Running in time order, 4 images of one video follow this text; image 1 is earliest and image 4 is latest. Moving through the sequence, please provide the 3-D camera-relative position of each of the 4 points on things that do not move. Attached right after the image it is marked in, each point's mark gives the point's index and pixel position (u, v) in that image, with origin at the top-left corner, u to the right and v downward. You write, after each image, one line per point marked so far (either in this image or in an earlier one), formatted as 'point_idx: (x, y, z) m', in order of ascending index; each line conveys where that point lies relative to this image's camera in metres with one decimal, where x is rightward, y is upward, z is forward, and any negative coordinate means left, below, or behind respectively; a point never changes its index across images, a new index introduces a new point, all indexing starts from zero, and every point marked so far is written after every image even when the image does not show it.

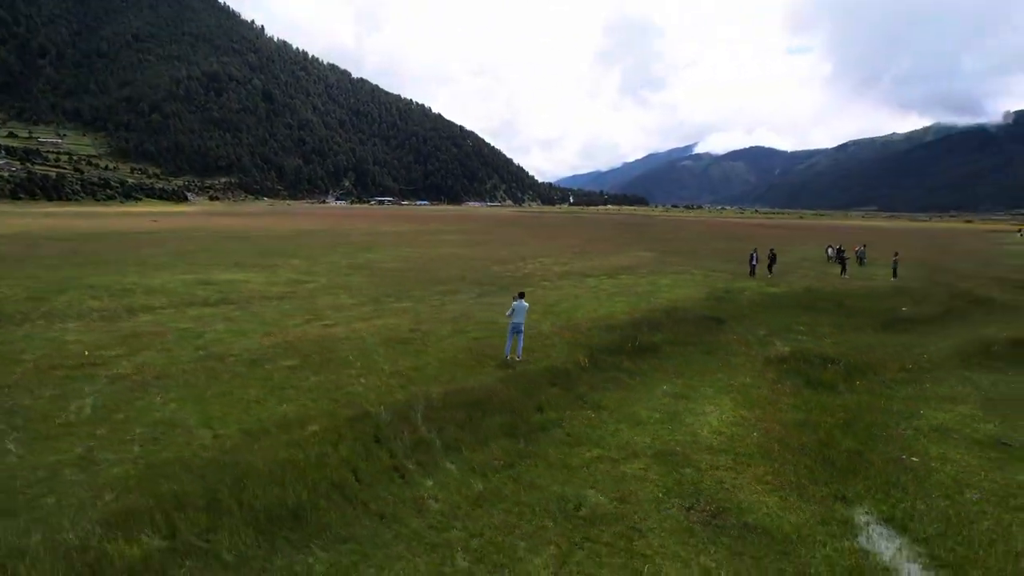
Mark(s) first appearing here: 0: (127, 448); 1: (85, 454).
0: (-7.7, -3.3, +13.5) m
1: (-8.3, -3.3, +13.2) m
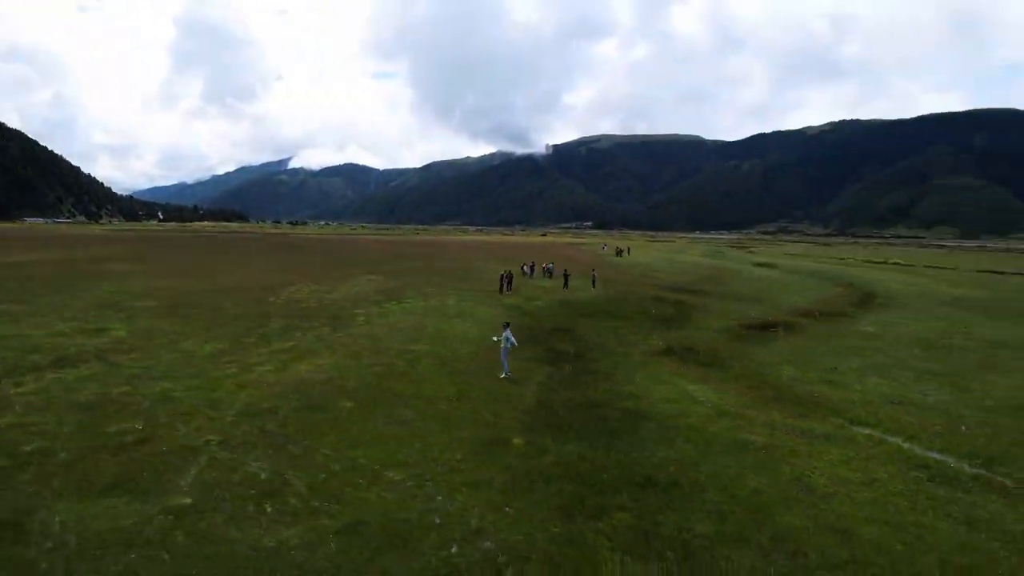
0: (-2.1, -4.6, +15.9) m
1: (-2.4, -4.7, +15.3) m
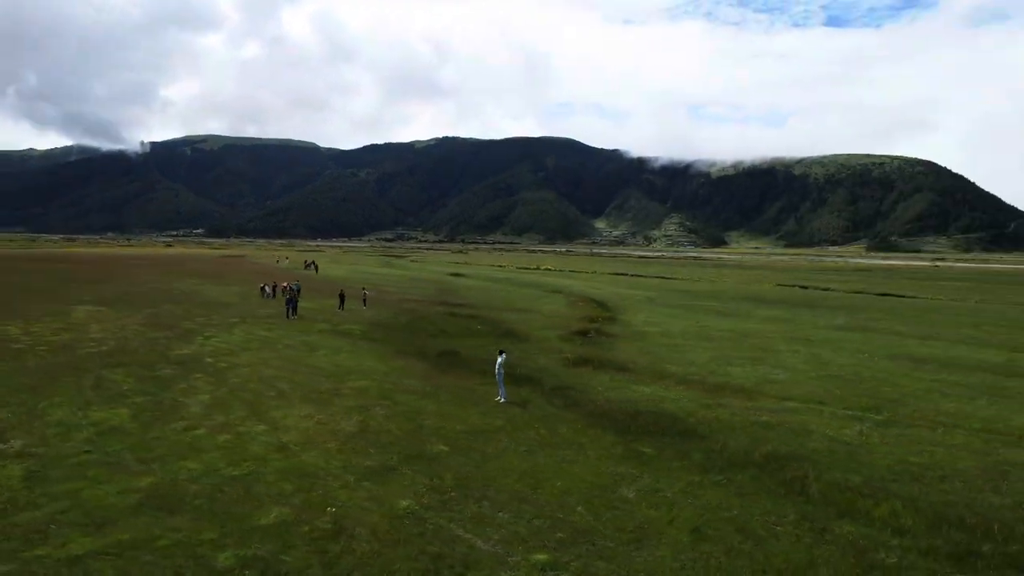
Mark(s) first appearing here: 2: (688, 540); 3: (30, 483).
0: (+4.1, -5.8, +18.9) m
1: (+4.2, -5.9, +18.2) m
2: (+4.2, -6.1, +16.1) m
3: (-13.9, -5.6, +19.2) m
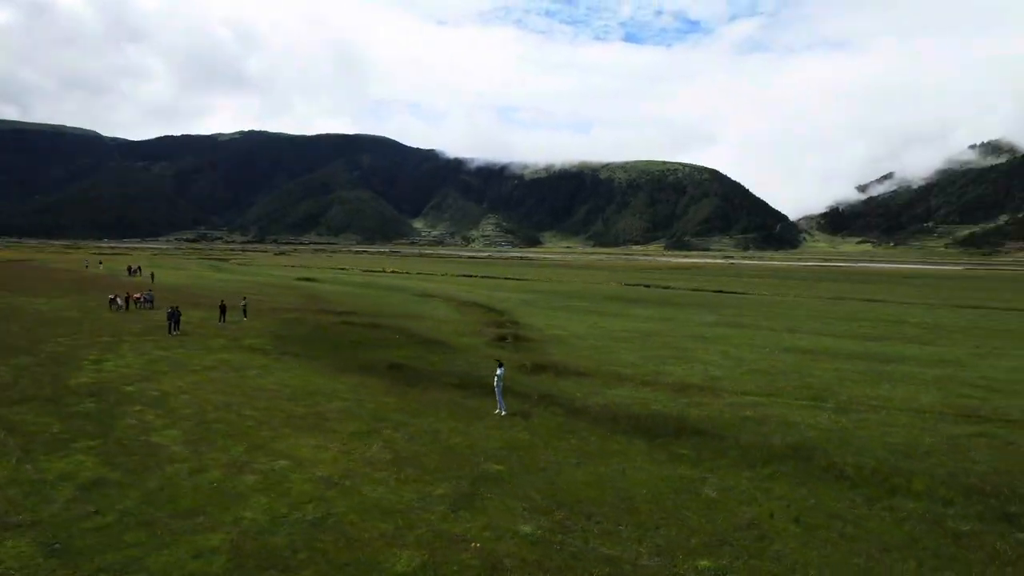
0: (+6.9, -6.2, +20.5) m
1: (+7.1, -6.3, +19.9) m
2: (+7.7, -6.5, +17.9) m
3: (-10.5, -6.4, +15.8) m
